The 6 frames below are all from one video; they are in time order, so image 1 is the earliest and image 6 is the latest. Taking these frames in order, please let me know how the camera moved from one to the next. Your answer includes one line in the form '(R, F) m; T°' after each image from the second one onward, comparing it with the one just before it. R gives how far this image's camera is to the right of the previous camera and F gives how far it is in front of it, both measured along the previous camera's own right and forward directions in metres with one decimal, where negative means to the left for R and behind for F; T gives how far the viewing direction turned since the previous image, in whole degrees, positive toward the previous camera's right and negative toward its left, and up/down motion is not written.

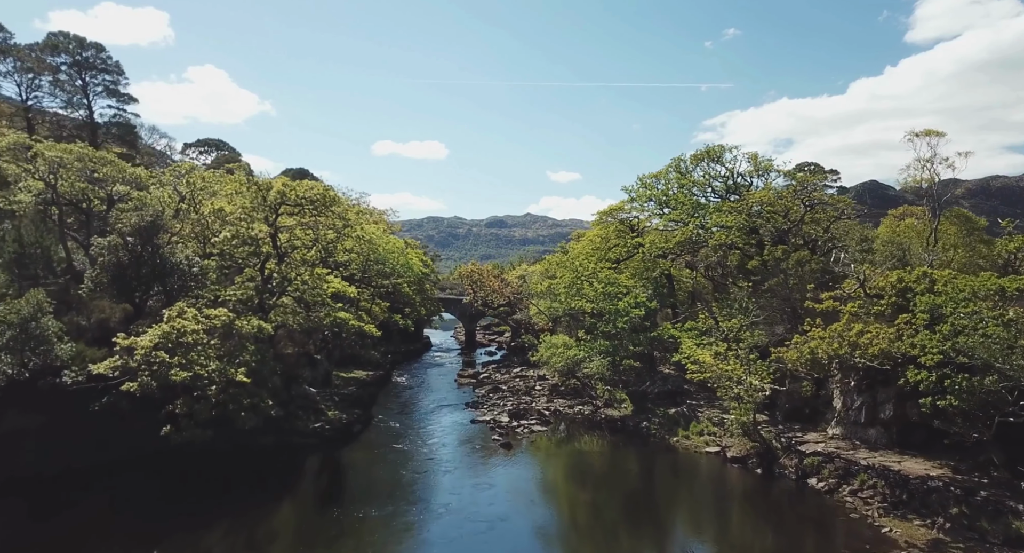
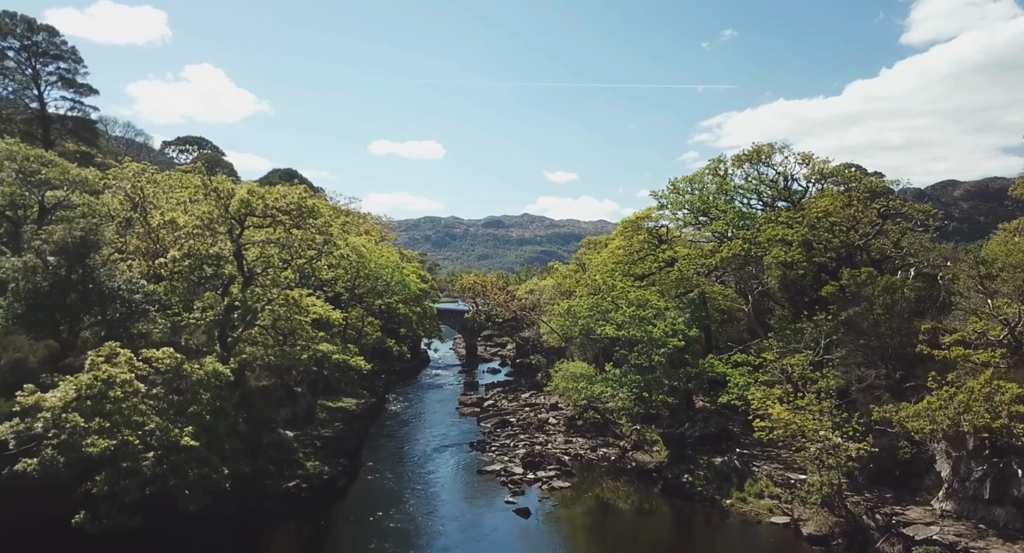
(-1.0, +6.7) m; 0°
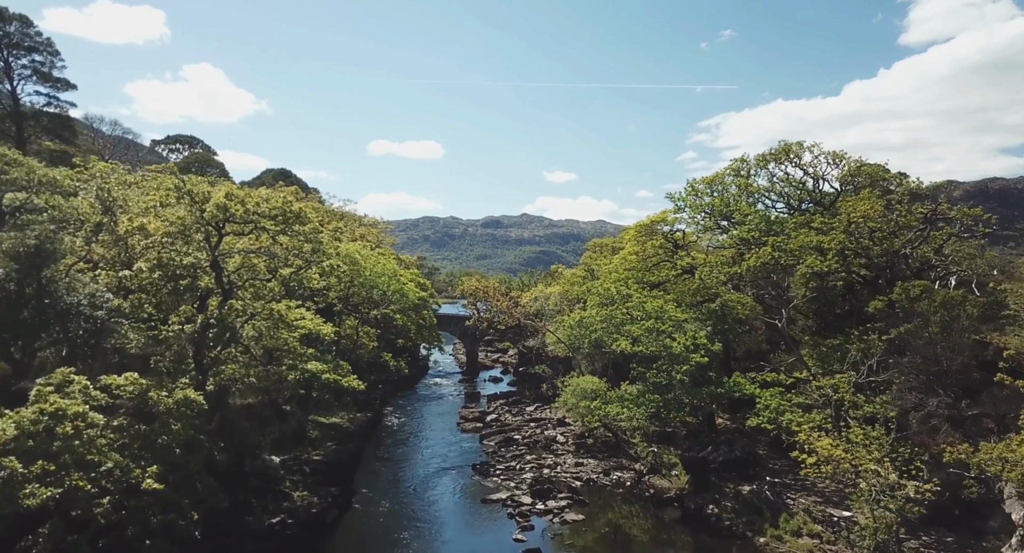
(-0.5, +3.1) m; 0°
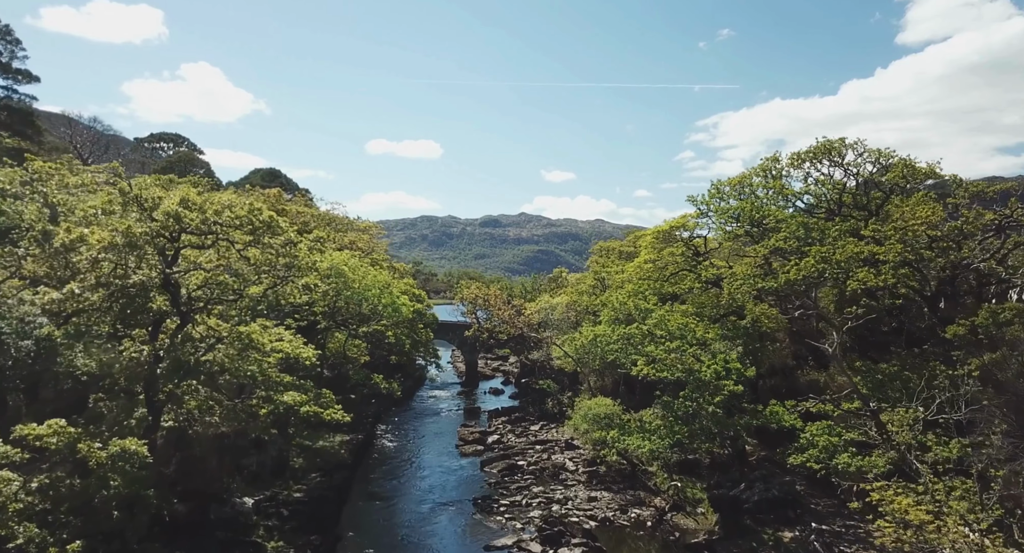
(-0.4, +4.1) m; 0°
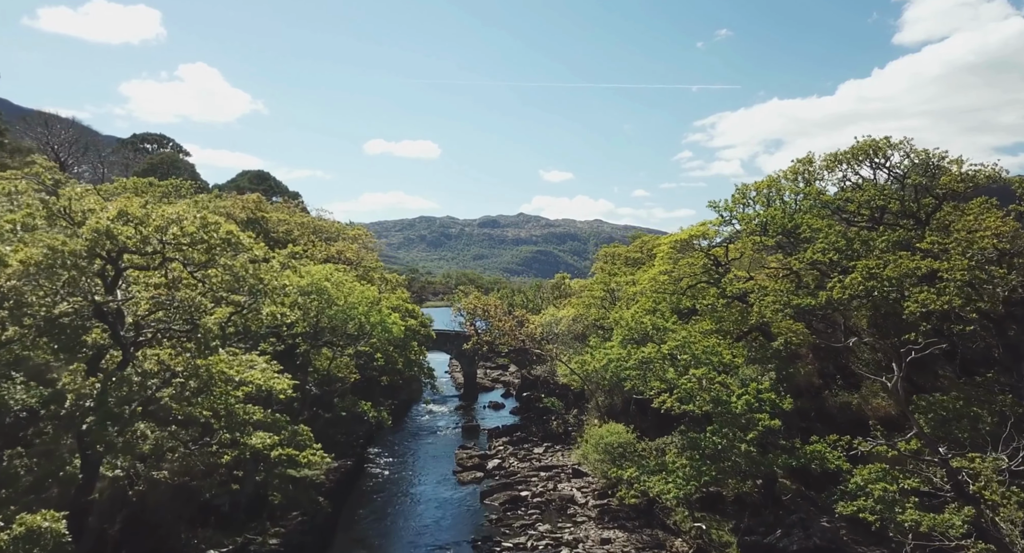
(-0.2, +3.7) m; 0°
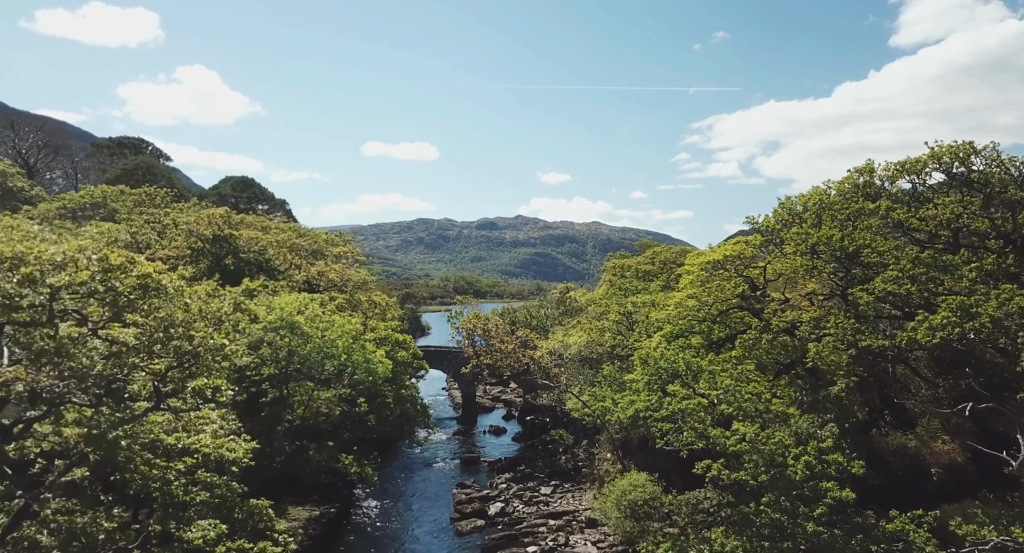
(-0.4, +4.9) m; 0°
